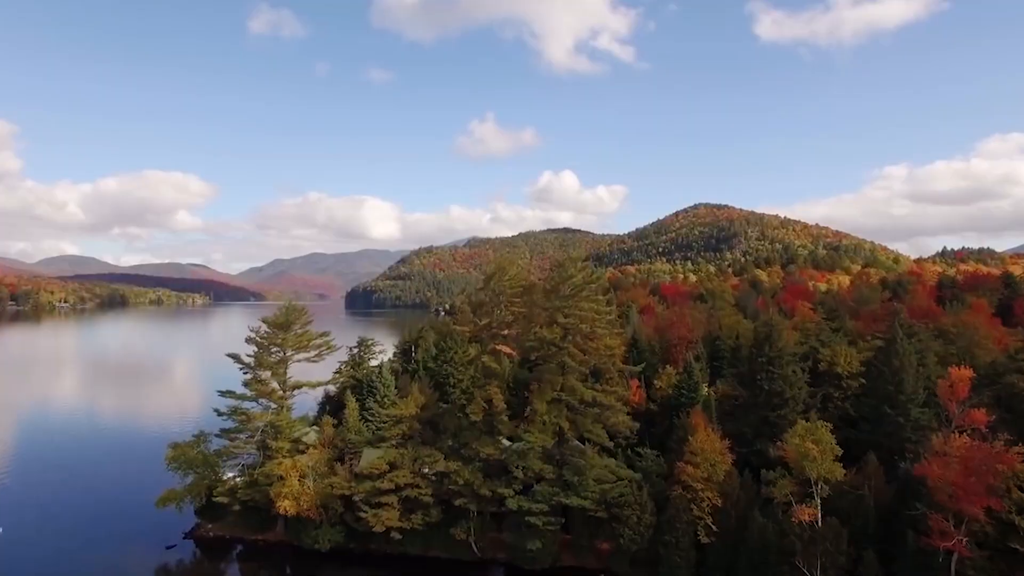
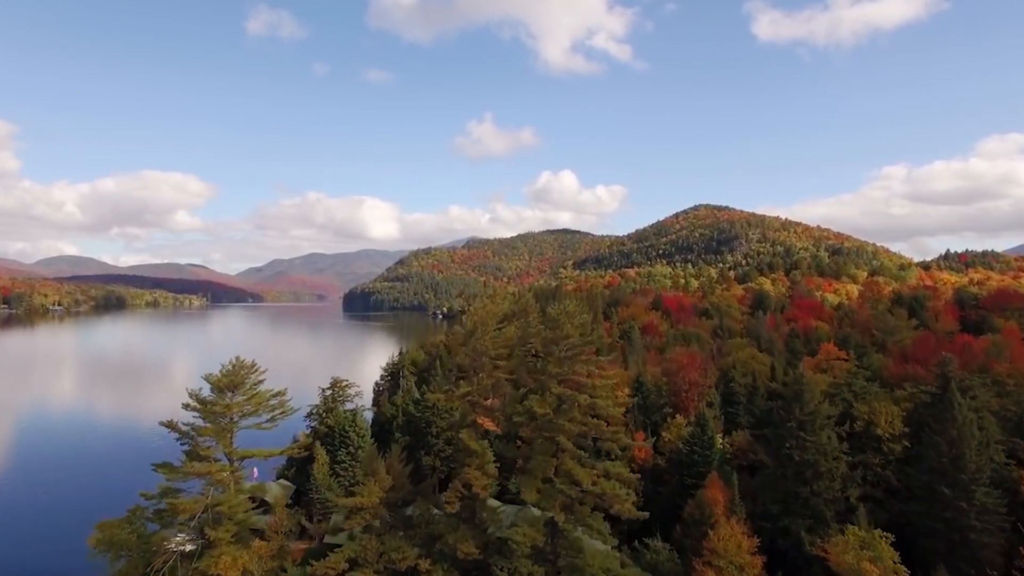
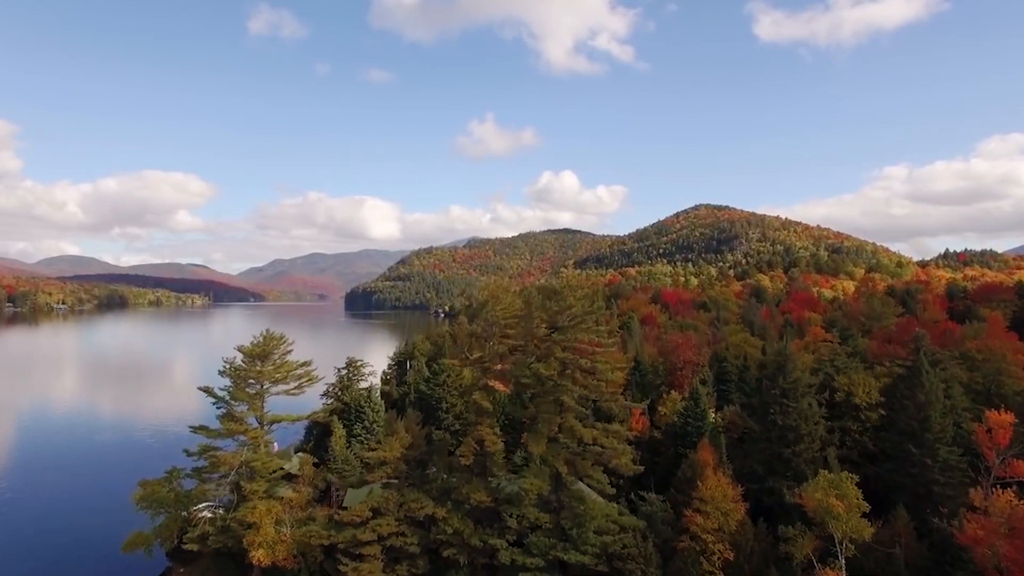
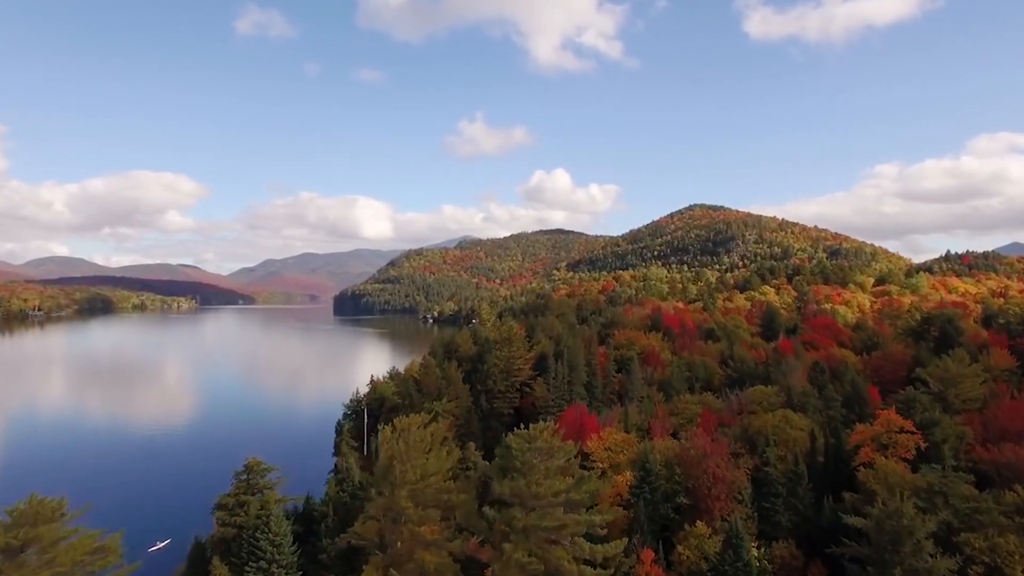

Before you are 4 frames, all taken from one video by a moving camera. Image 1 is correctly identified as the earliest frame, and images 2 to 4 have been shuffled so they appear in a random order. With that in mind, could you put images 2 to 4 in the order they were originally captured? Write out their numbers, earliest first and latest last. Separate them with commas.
3, 2, 4
